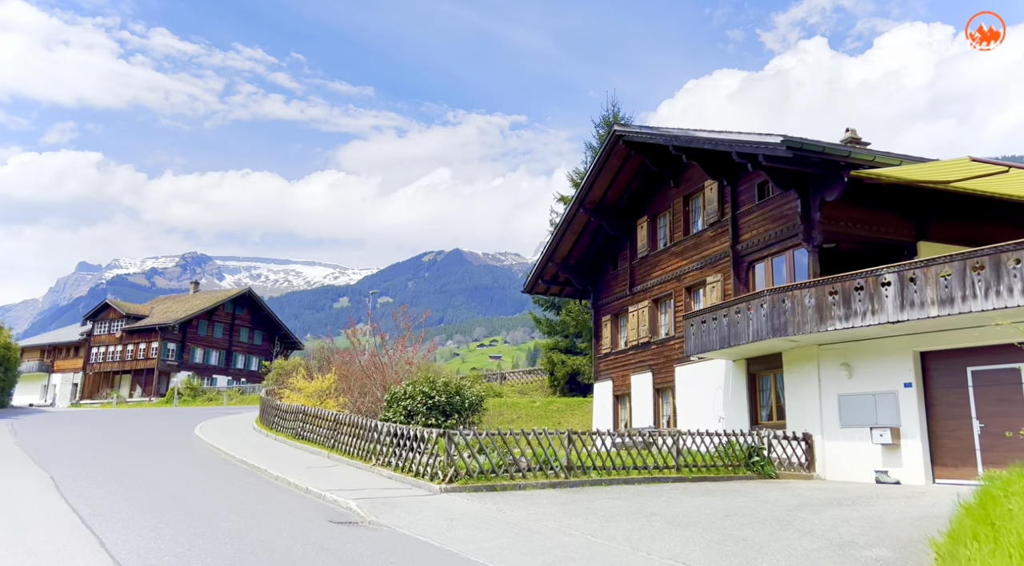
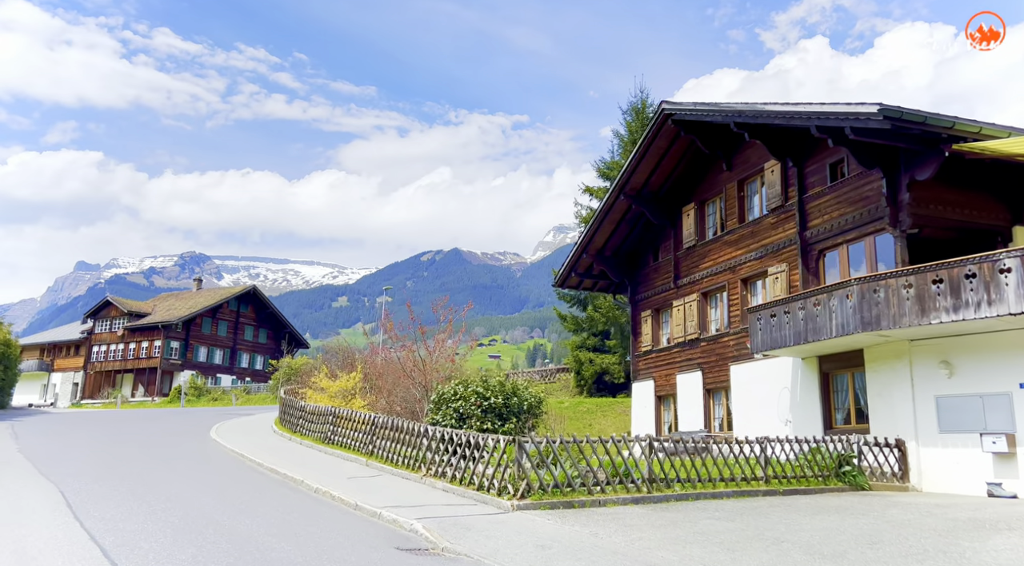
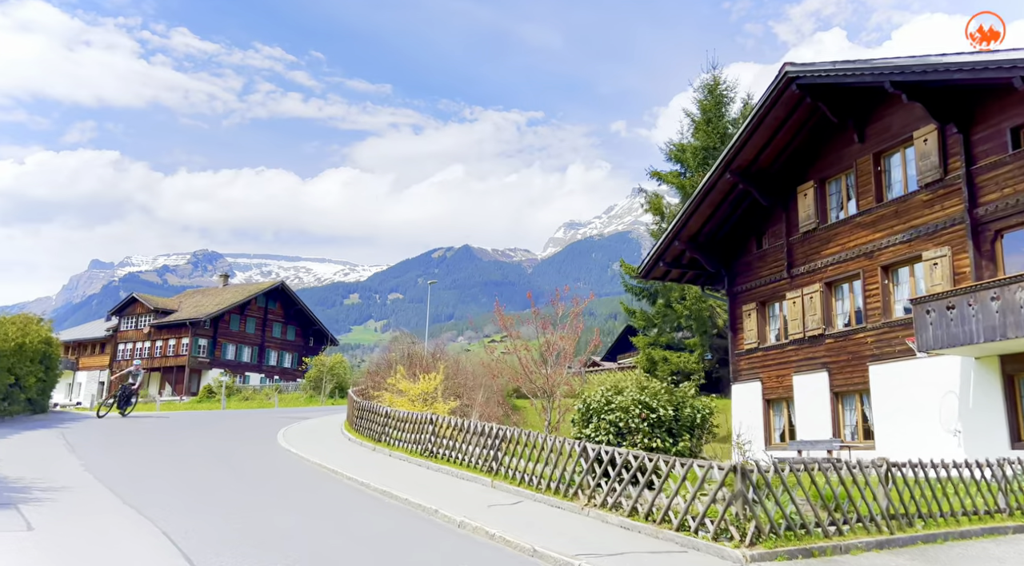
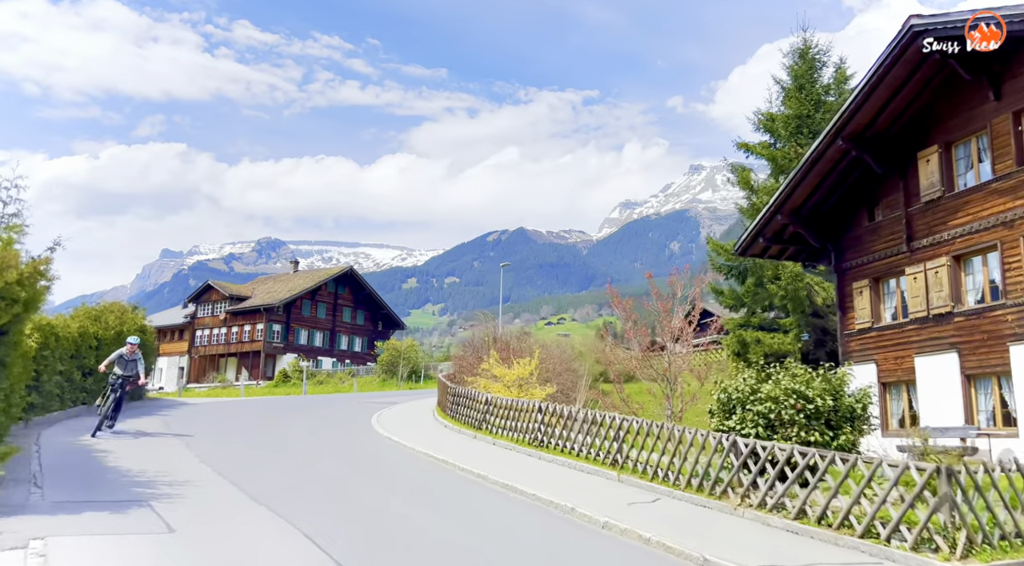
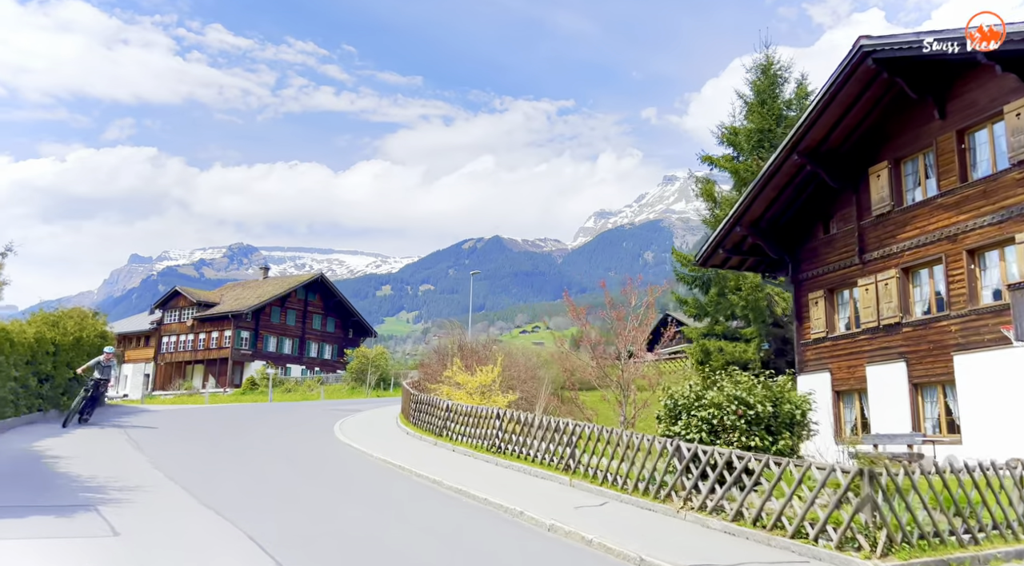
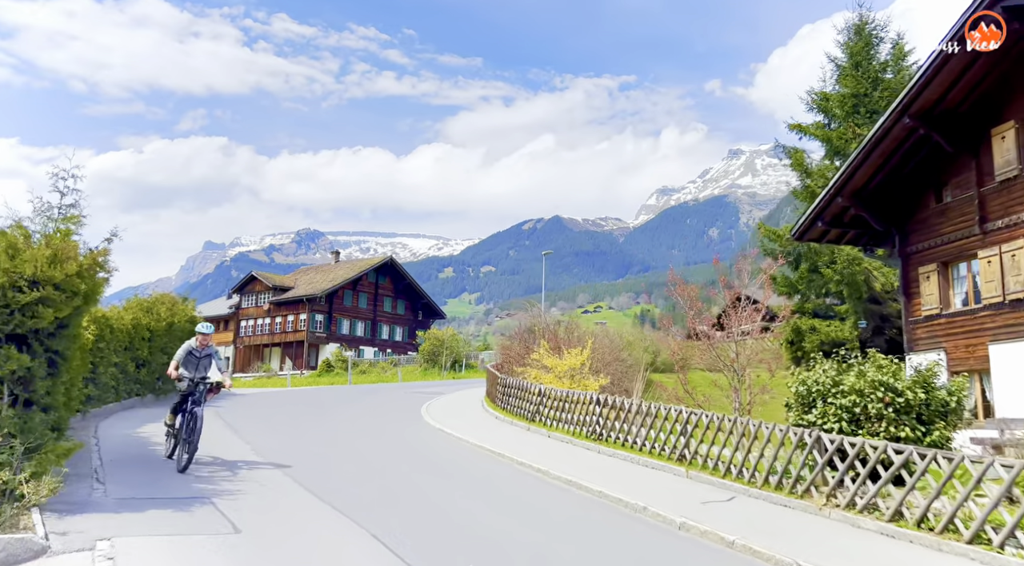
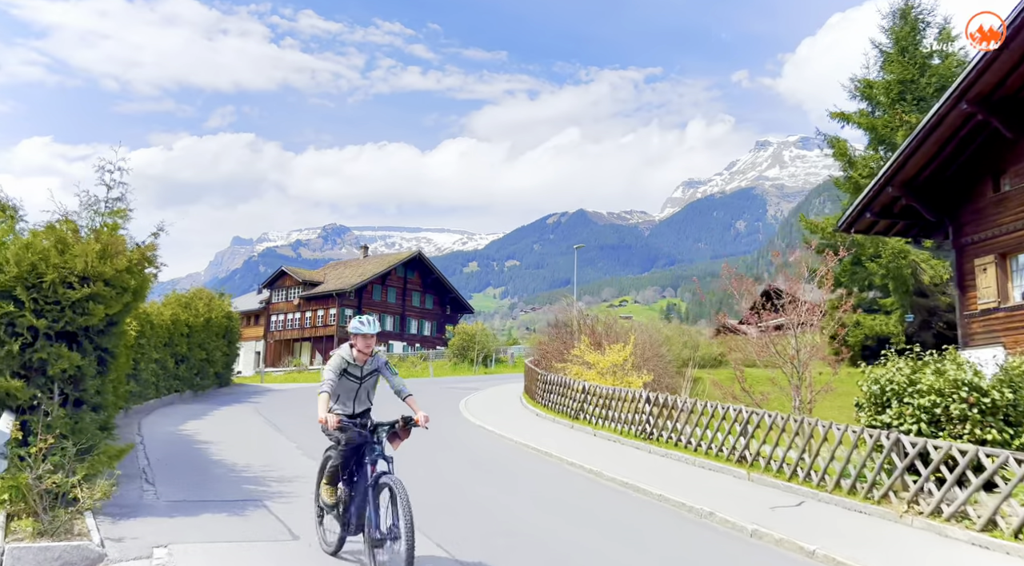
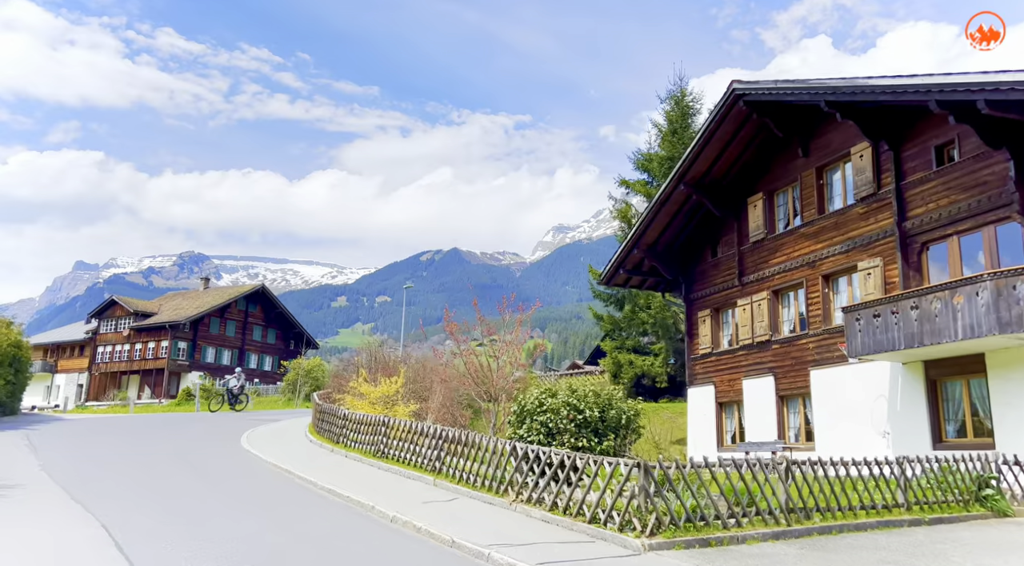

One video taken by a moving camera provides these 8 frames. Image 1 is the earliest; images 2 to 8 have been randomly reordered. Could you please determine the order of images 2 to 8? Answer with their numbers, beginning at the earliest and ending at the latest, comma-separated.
2, 8, 3, 5, 4, 6, 7
